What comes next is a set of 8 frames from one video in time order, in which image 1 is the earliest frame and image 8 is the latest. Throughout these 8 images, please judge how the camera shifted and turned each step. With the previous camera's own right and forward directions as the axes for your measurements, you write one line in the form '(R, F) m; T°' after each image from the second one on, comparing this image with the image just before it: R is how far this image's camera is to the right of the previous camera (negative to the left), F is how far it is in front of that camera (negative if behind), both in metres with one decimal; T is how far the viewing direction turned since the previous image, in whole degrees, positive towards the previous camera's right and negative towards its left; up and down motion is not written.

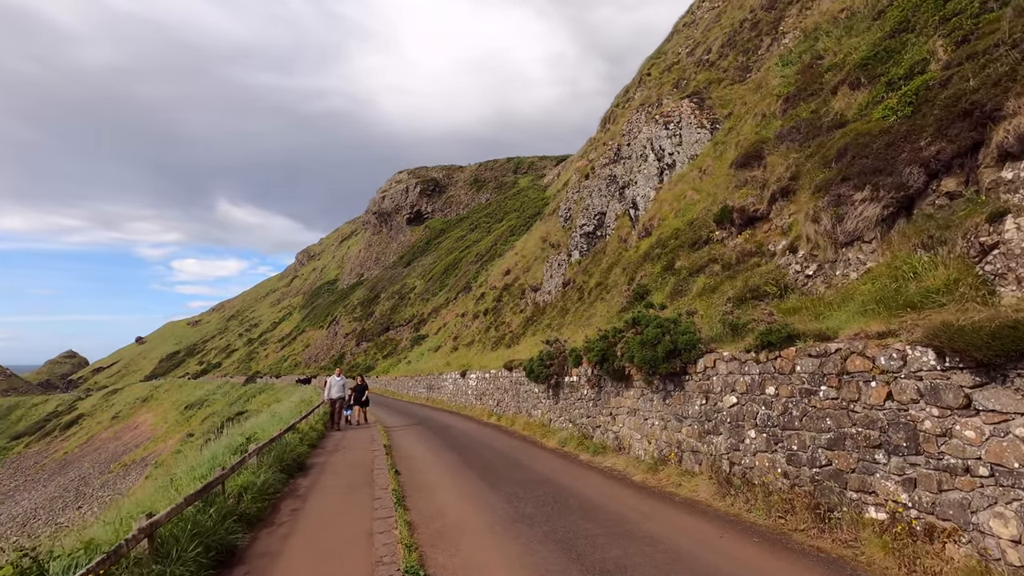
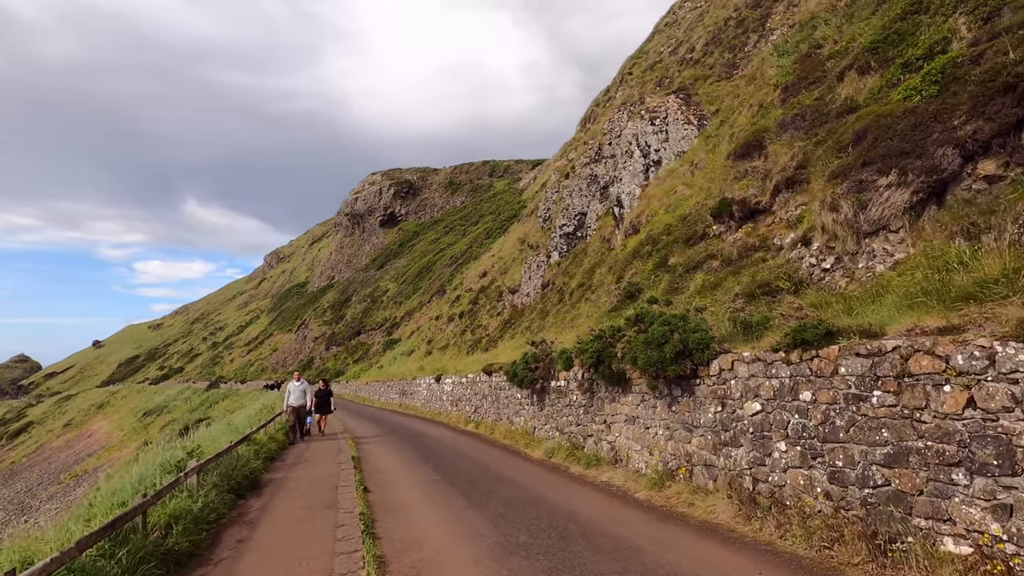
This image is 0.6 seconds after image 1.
(-0.3, +1.3) m; +3°
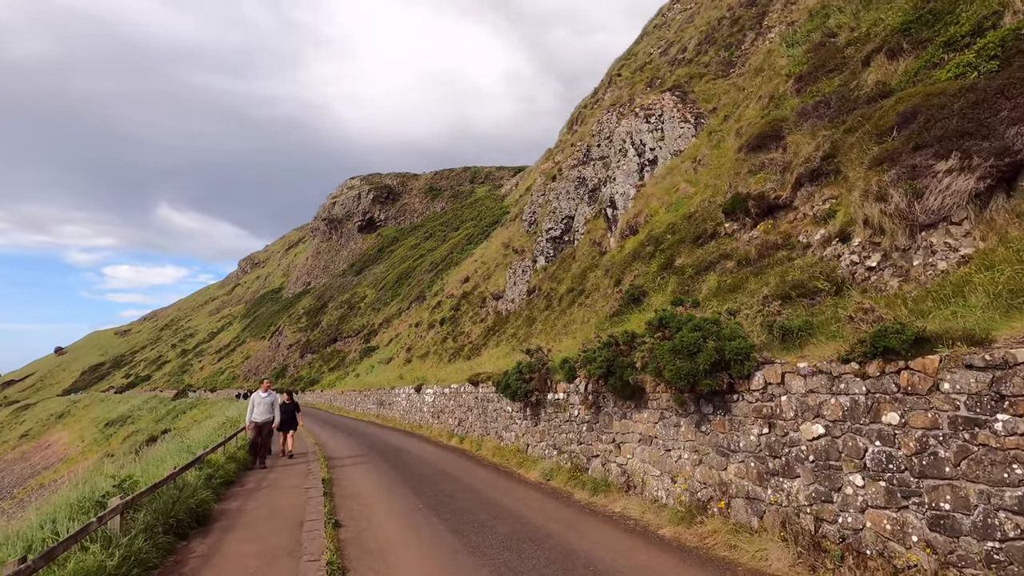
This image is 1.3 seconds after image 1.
(-0.4, +1.5) m; +2°
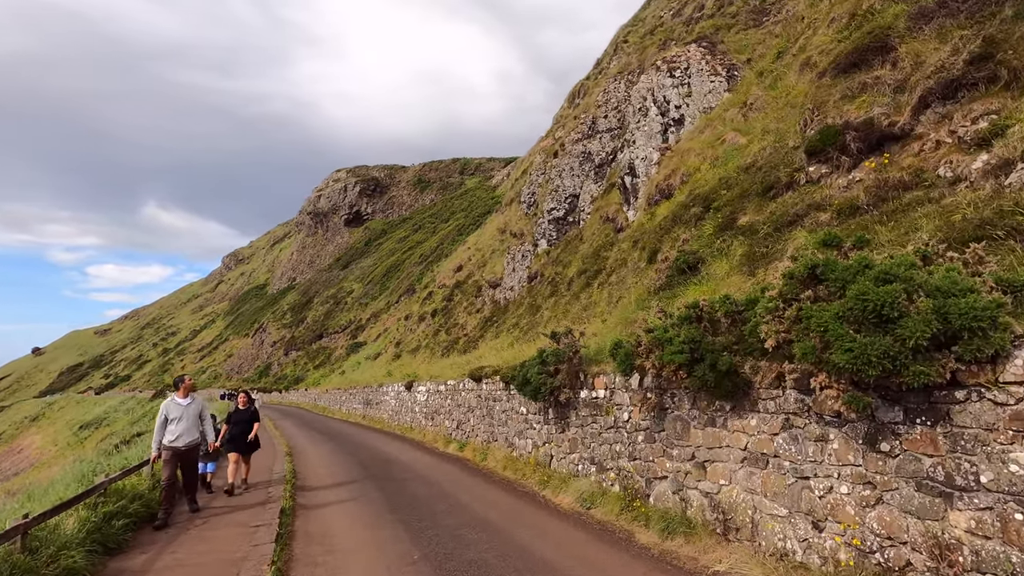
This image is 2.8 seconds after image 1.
(-0.6, +3.3) m; +1°
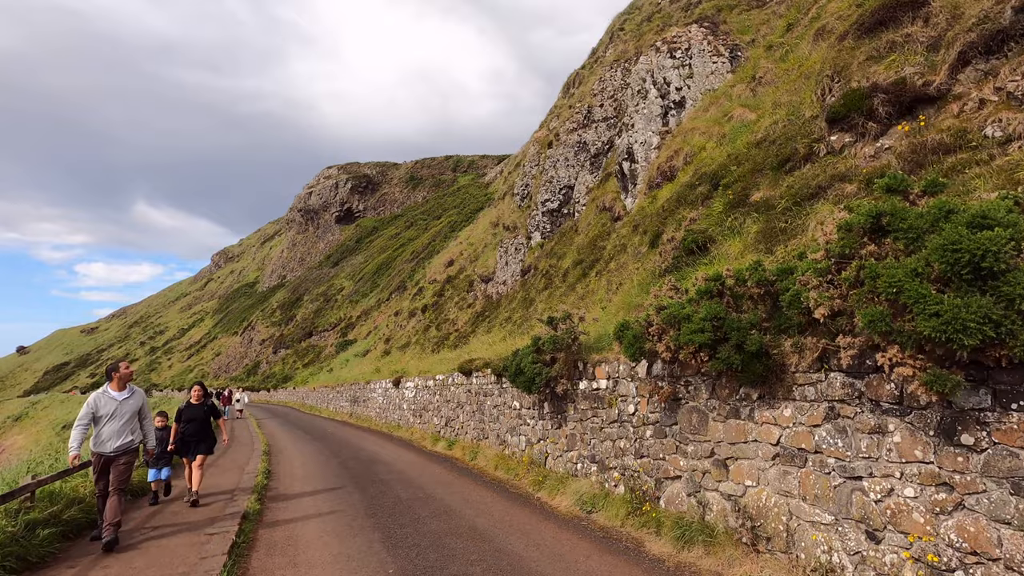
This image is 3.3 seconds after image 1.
(0.0, +1.0) m; +1°
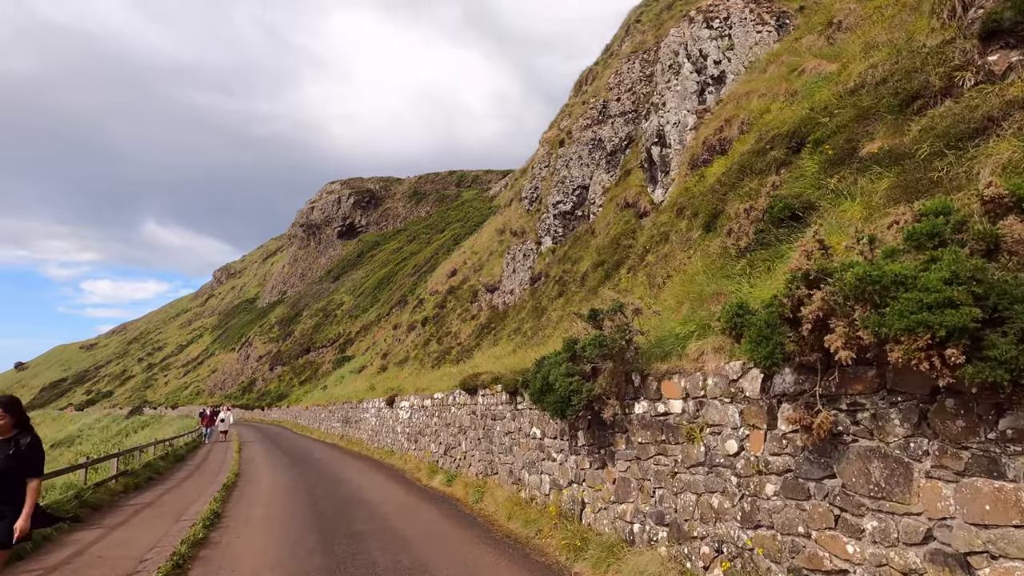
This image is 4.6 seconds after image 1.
(-0.3, +2.9) m; 0°
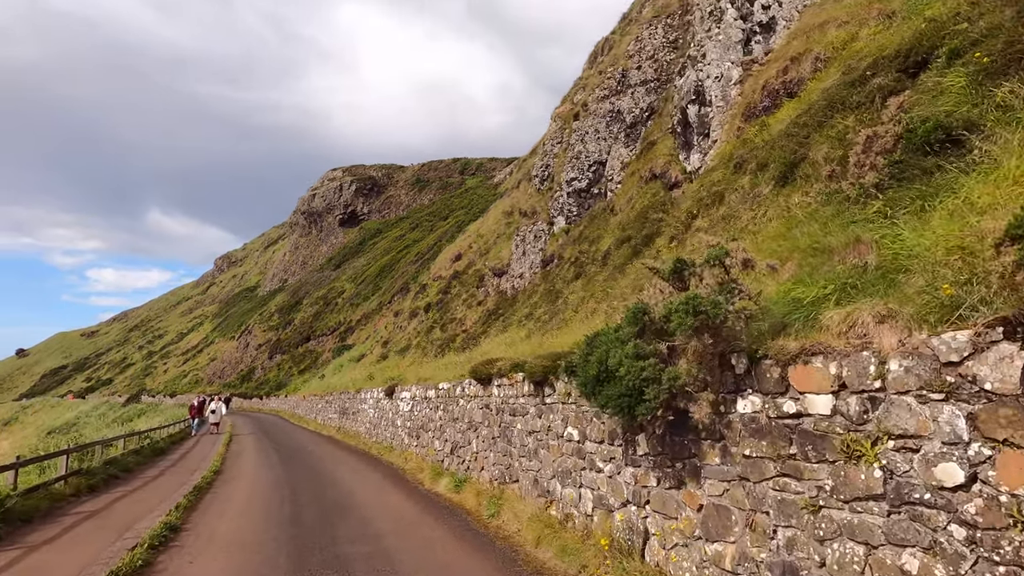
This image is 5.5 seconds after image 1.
(-0.4, +2.1) m; 0°
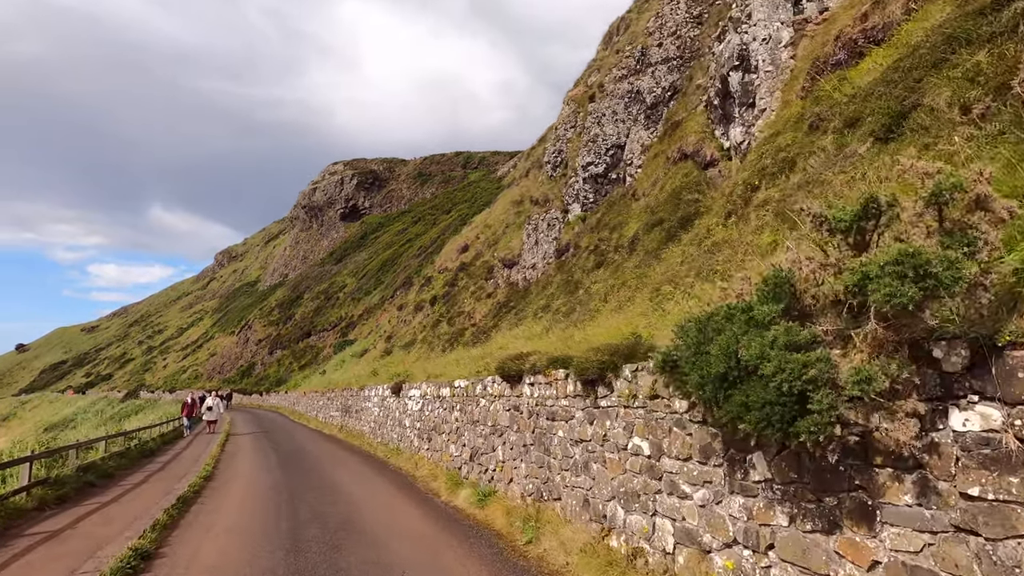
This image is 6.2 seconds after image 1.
(-0.6, +1.5) m; 0°
